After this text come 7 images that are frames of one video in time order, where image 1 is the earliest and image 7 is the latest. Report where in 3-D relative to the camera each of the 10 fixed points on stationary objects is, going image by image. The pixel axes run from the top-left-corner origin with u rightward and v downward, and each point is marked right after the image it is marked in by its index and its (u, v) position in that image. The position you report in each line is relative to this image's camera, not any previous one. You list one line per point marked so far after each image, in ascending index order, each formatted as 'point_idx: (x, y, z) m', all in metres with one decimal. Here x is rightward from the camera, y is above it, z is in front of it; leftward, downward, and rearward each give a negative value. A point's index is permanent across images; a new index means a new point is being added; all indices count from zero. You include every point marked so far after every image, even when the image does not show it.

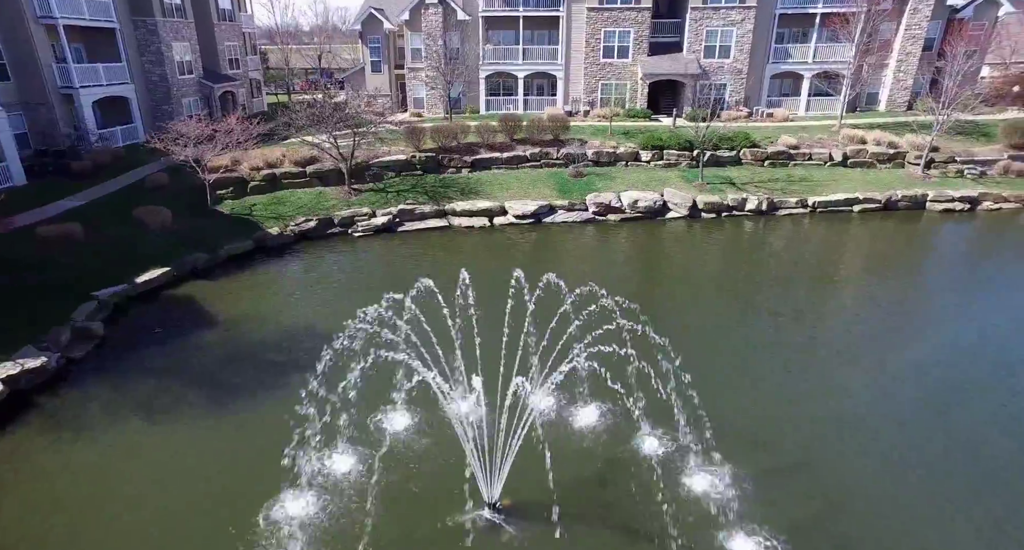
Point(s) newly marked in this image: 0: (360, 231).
0: (-4.9, +1.4, +19.2) m
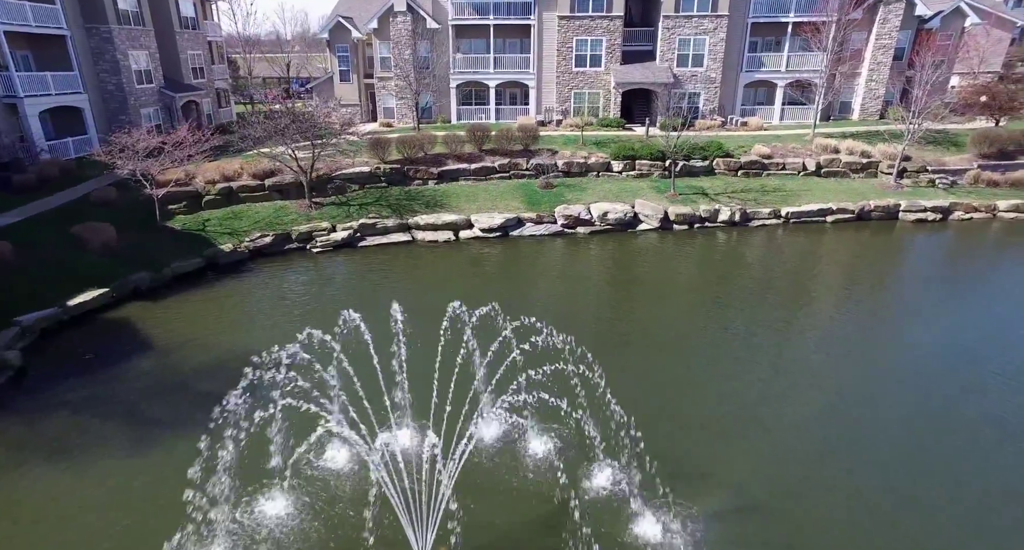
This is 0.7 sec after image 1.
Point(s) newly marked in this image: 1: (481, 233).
0: (-6.0, +0.9, +18.5) m
1: (-1.1, +1.4, +19.8) m
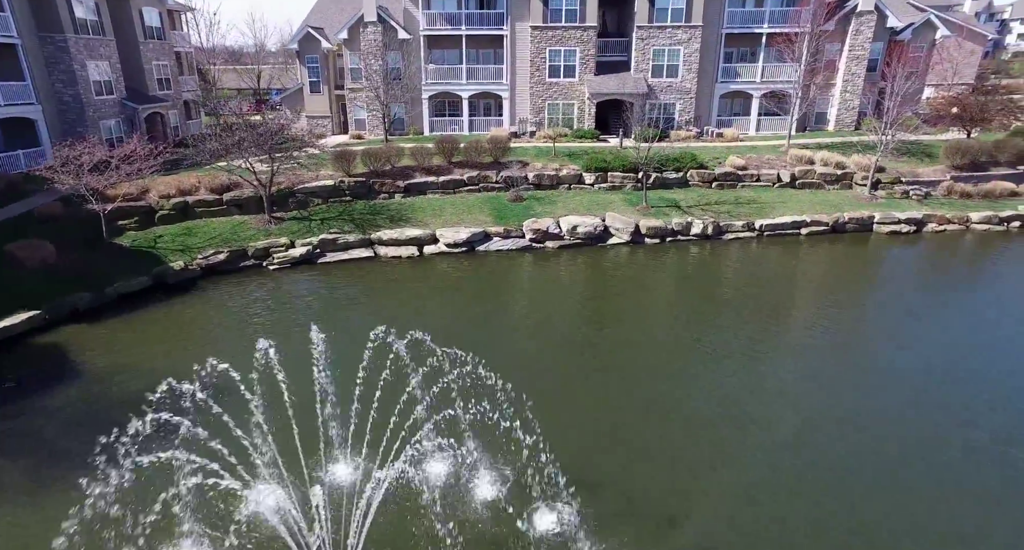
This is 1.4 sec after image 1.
0: (-7.0, +0.3, +17.8) m
1: (-2.1, +0.9, +19.2) m
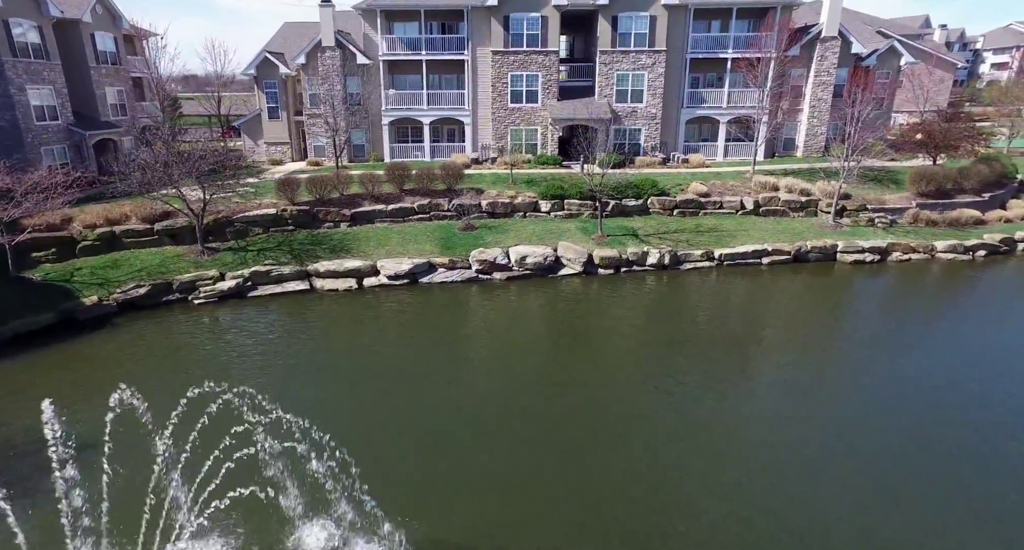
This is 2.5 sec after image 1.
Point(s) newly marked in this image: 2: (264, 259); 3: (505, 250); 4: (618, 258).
0: (-8.7, -0.6, +16.7) m
1: (-3.8, -0.1, +18.2) m
2: (-7.6, +0.5, +18.3) m
3: (-0.2, +0.8, +19.2) m
4: (+3.4, +0.5, +19.3) m
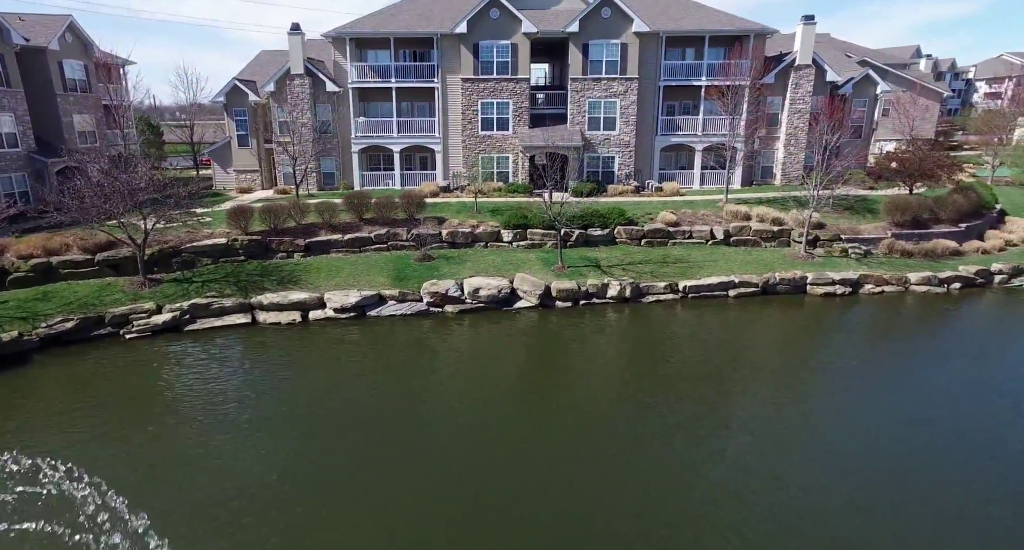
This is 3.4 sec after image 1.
0: (-10.1, -1.5, +16.0) m
1: (-5.2, -1.1, +17.4) m
2: (-9.0, -0.5, +17.6) m
3: (-1.6, -0.2, +18.5) m
4: (+2.0, -0.5, +18.5) m
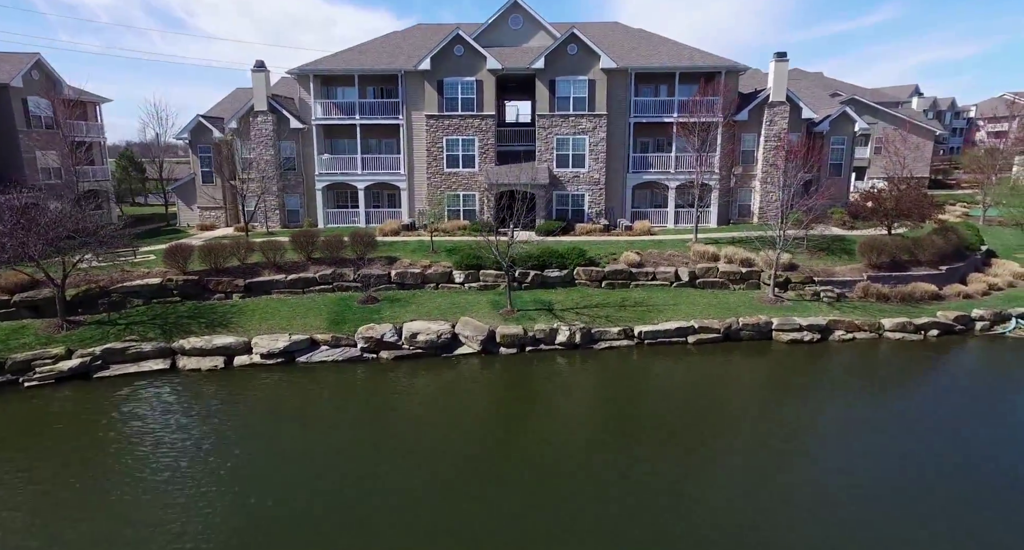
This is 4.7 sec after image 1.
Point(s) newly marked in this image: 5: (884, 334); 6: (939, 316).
0: (-11.8, -2.6, +14.9) m
1: (-6.9, -2.3, +16.4) m
2: (-10.7, -1.7, +16.6) m
3: (-3.3, -1.5, +17.4) m
4: (+0.4, -1.8, +17.4) m
5: (+11.4, -1.8, +18.2) m
6: (+13.3, -1.3, +18.4) m
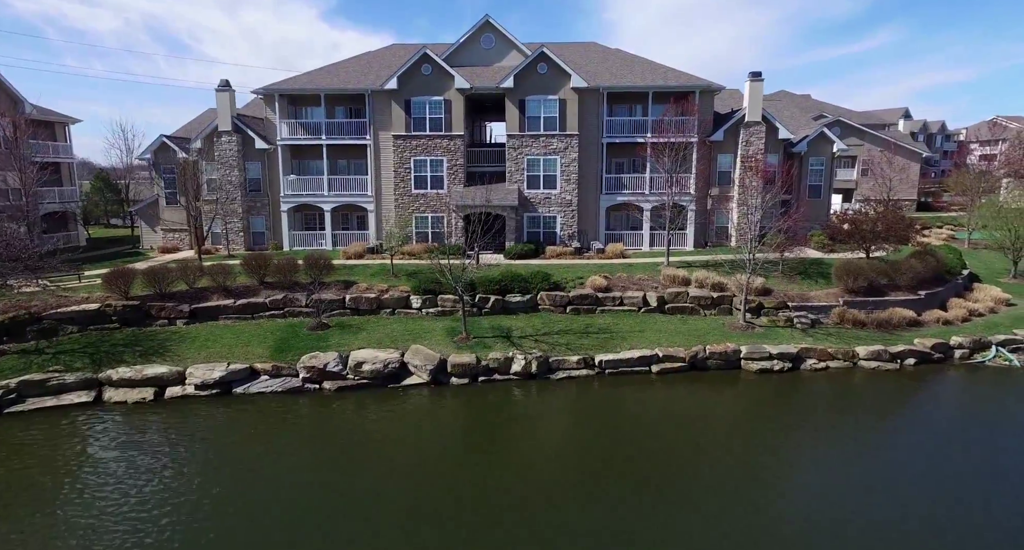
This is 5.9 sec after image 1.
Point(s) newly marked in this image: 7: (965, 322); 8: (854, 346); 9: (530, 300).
0: (-13.1, -3.2, +13.9) m
1: (-8.2, -3.0, +15.4) m
2: (-12.0, -2.3, +15.7) m
3: (-4.6, -2.2, +16.5) m
4: (-0.9, -2.5, +16.4) m
5: (+10.1, -2.6, +17.2) m
6: (+12.0, -2.0, +17.6) m
7: (+14.8, -1.6, +19.4) m
8: (+10.2, -2.1, +17.6) m
9: (+0.6, -0.8, +19.7) m
